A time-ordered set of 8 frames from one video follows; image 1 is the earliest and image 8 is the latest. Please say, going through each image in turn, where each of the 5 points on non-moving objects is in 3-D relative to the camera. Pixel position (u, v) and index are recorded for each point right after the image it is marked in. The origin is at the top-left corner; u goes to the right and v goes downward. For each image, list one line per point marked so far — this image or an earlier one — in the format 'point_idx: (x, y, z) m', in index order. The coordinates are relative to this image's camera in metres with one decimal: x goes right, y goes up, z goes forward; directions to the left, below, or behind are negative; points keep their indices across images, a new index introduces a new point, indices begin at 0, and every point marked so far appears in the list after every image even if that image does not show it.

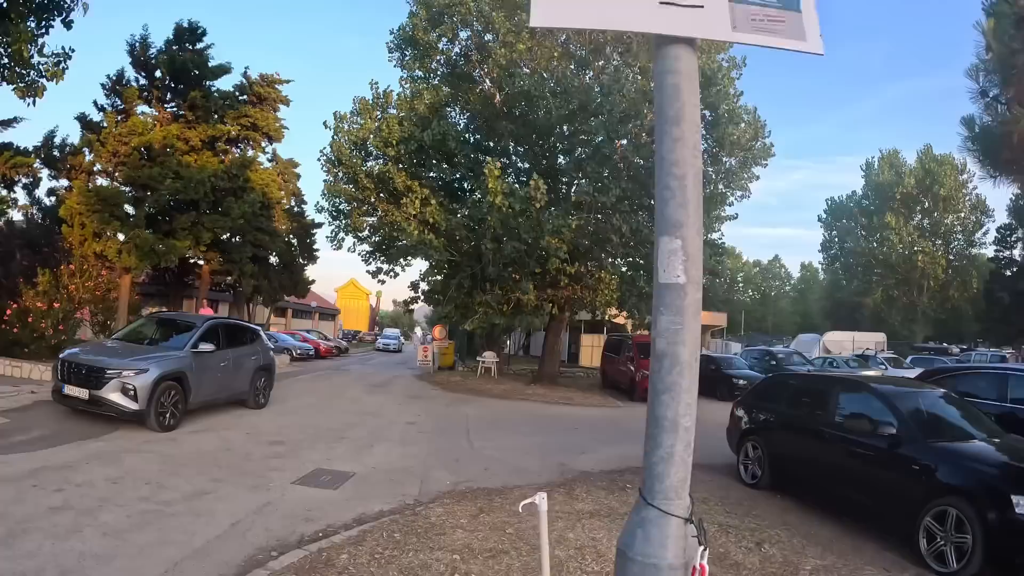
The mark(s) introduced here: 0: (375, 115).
0: (-3.7, +4.6, +19.9) m
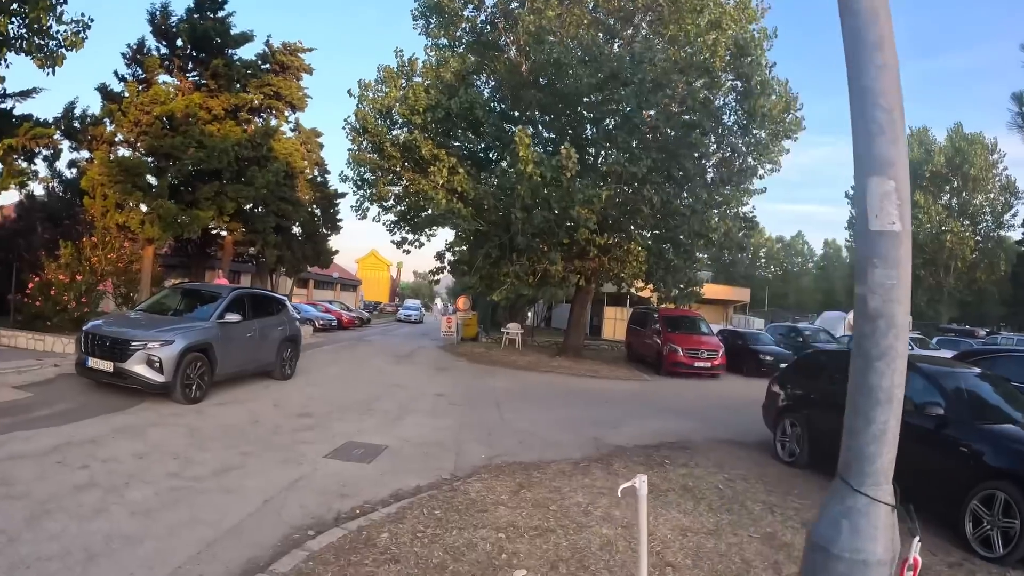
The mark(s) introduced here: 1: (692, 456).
0: (-3.0, +5.4, +19.6) m
1: (+2.2, -2.0, +8.9) m
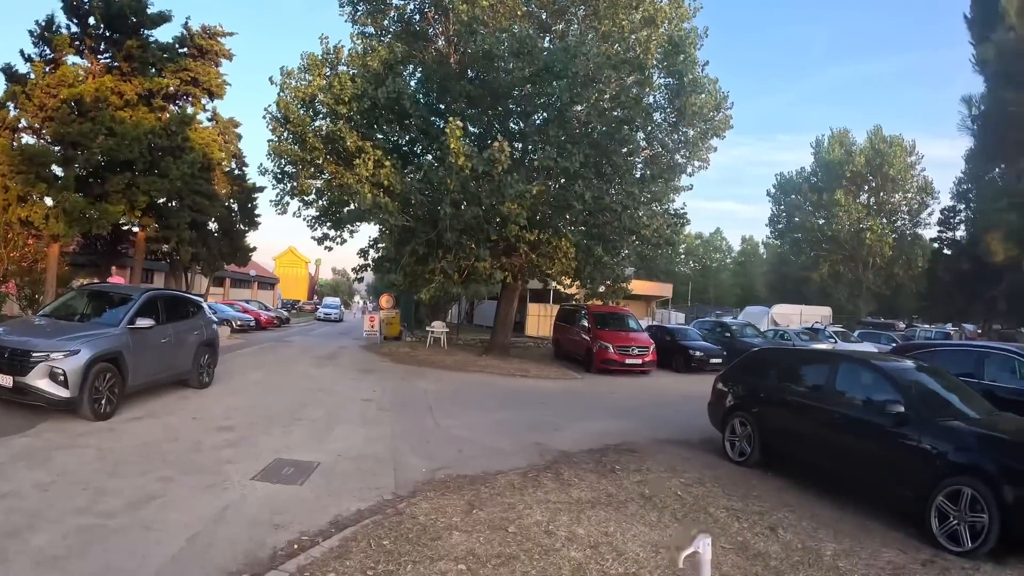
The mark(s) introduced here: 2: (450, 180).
0: (-4.7, +5.4, +18.7) m
1: (+1.5, -2.0, +8.6) m
2: (-1.4, +2.4, +16.2) m
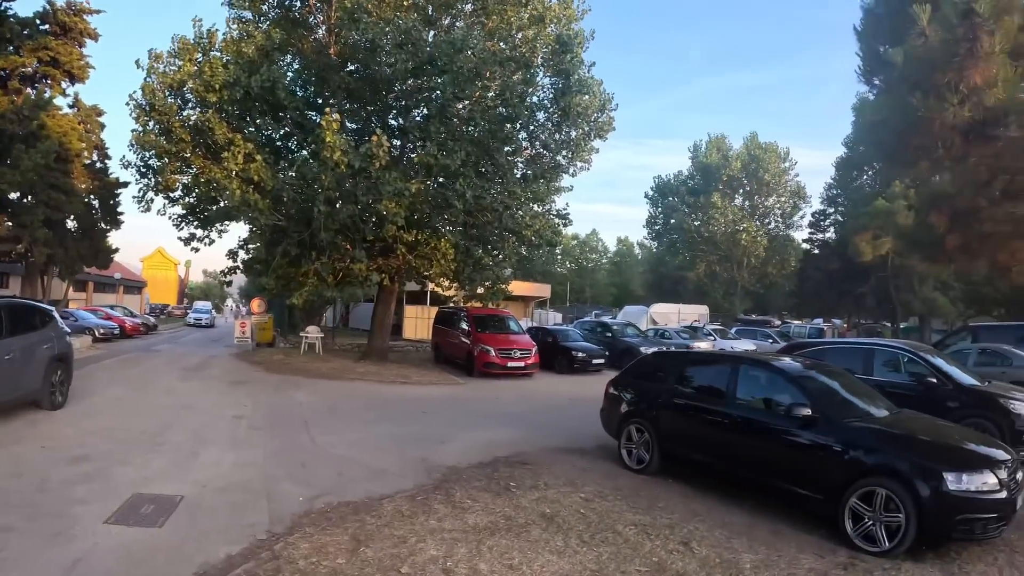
0: (-7.4, +5.3, +17.3) m
1: (+0.3, -2.0, +8.2) m
2: (-3.8, +2.3, +15.3) m
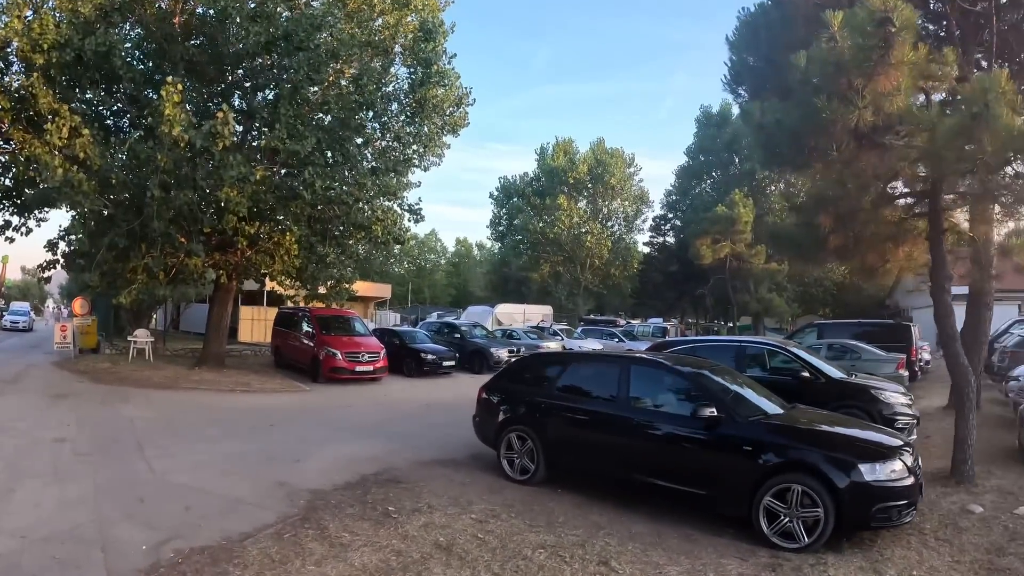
0: (-10.3, +5.4, +14.6) m
1: (-0.9, -2.0, +7.4) m
2: (-6.4, +2.4, +13.5) m
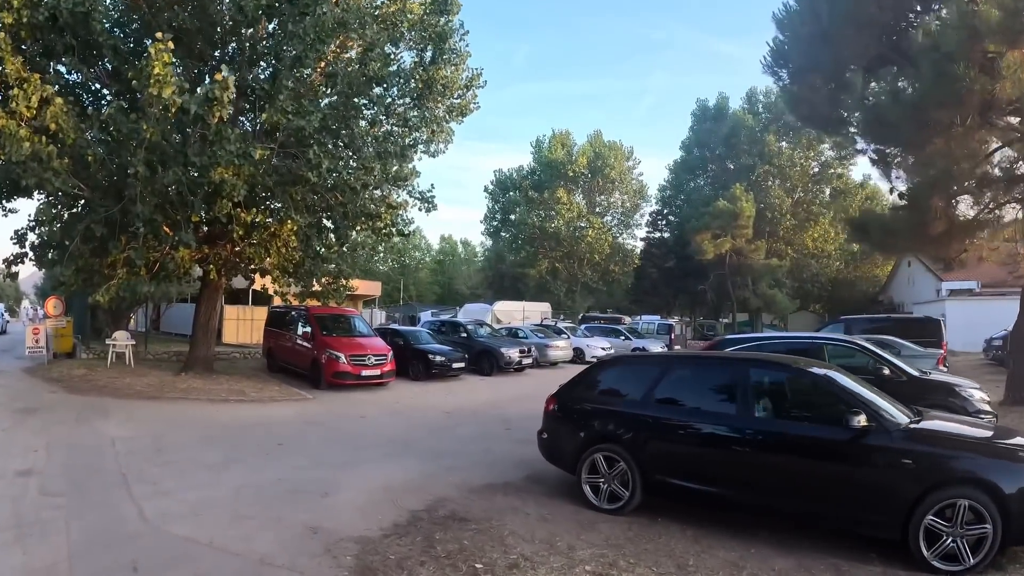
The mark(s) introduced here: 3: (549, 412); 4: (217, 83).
0: (-9.8, +5.4, +12.7) m
1: (-0.1, -1.9, +5.8) m
2: (-5.8, +2.5, +11.7) m
3: (+0.3, -1.3, +7.9) m
4: (-4.9, +3.1, +12.2) m
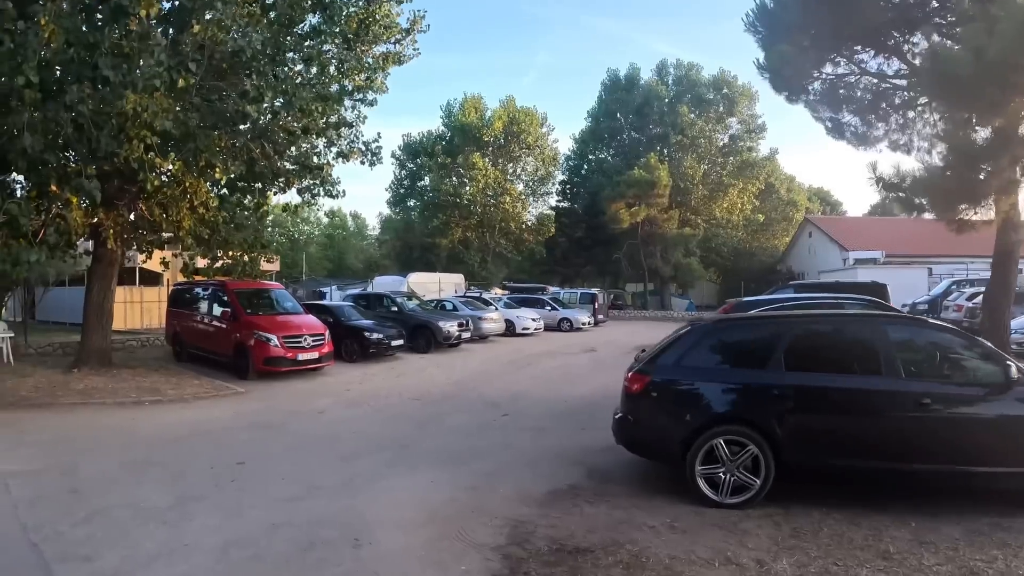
0: (-9.8, +5.7, +8.9) m
1: (+0.9, -1.7, +3.7) m
2: (-5.7, +2.8, +8.6) m
3: (+1.0, -1.0, +5.9) m
4: (-4.9, +3.5, +9.2) m
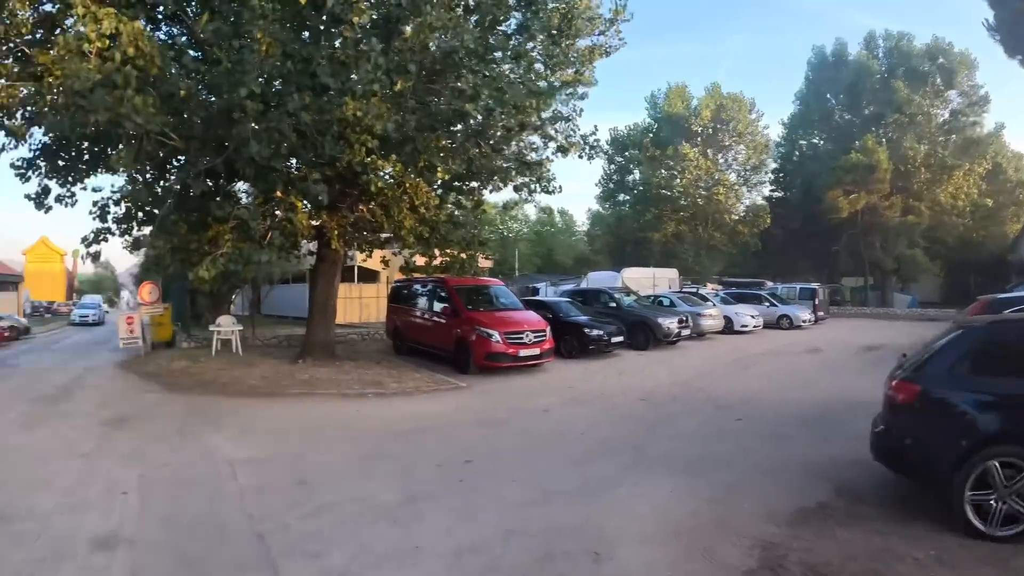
0: (-7.1, +5.7, +10.0) m
1: (+2.1, -1.4, +2.3) m
2: (-3.1, +2.9, +8.7) m
3: (+2.8, -0.7, +4.4) m
4: (-2.2, +3.6, +9.1) m
